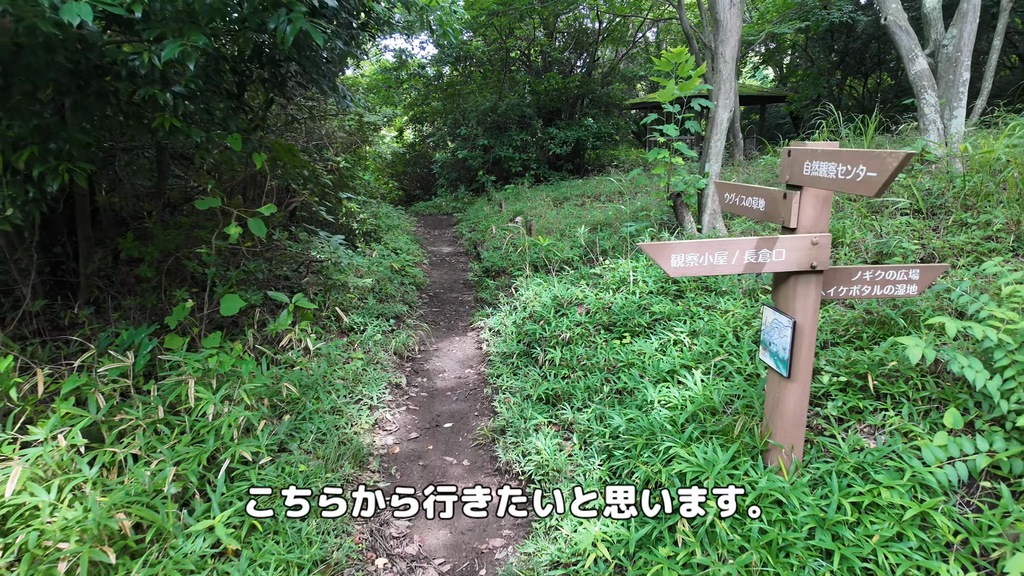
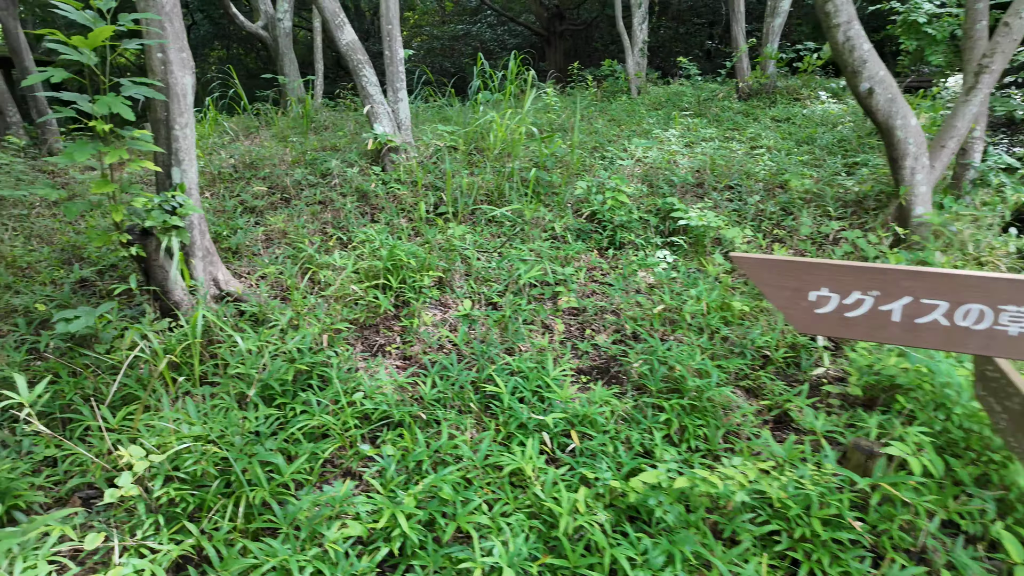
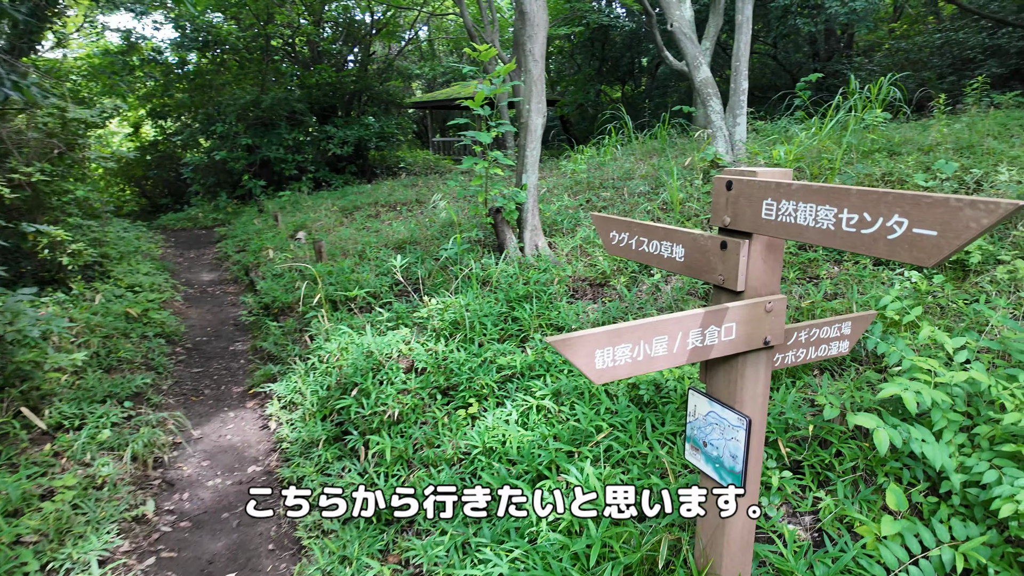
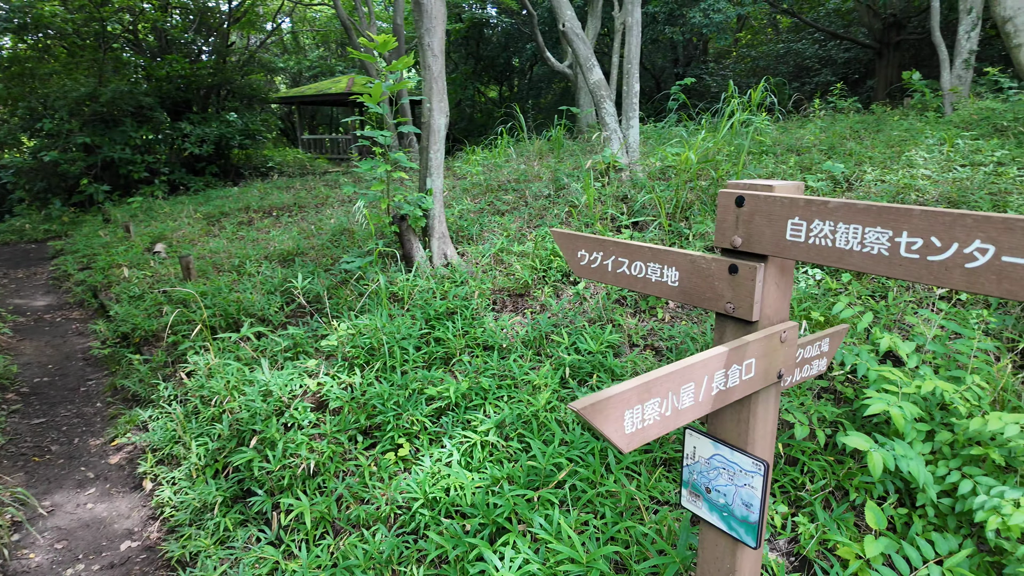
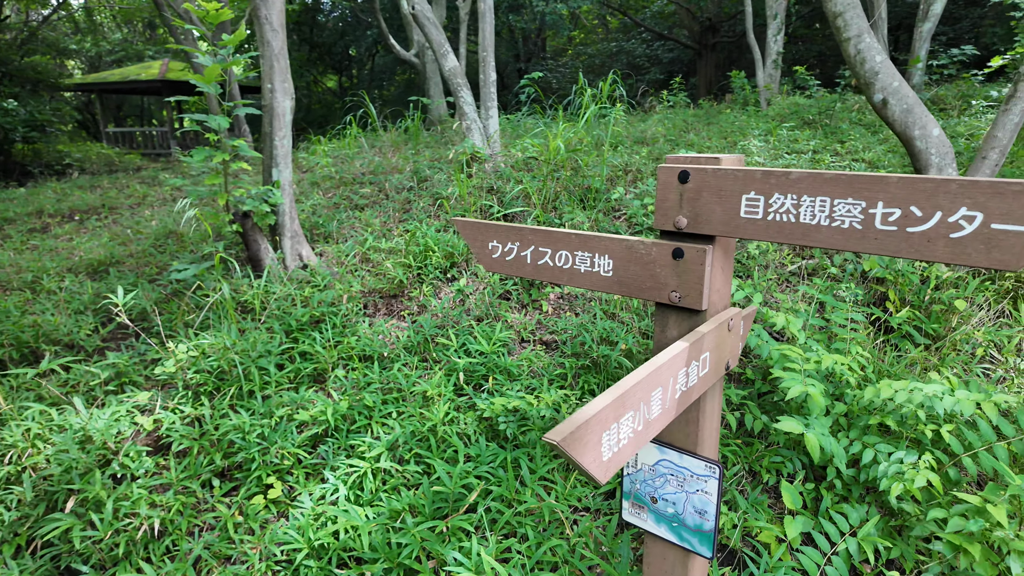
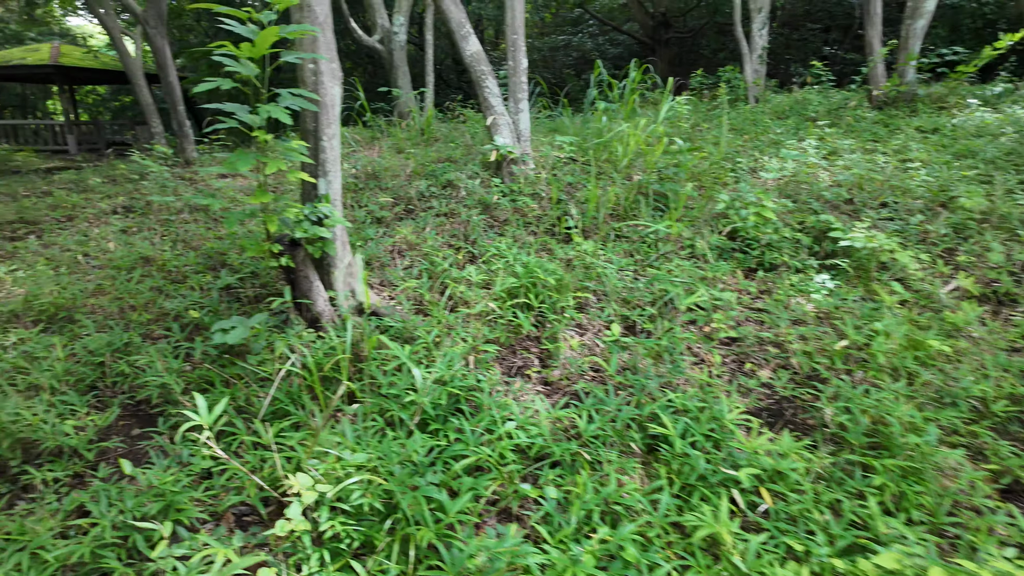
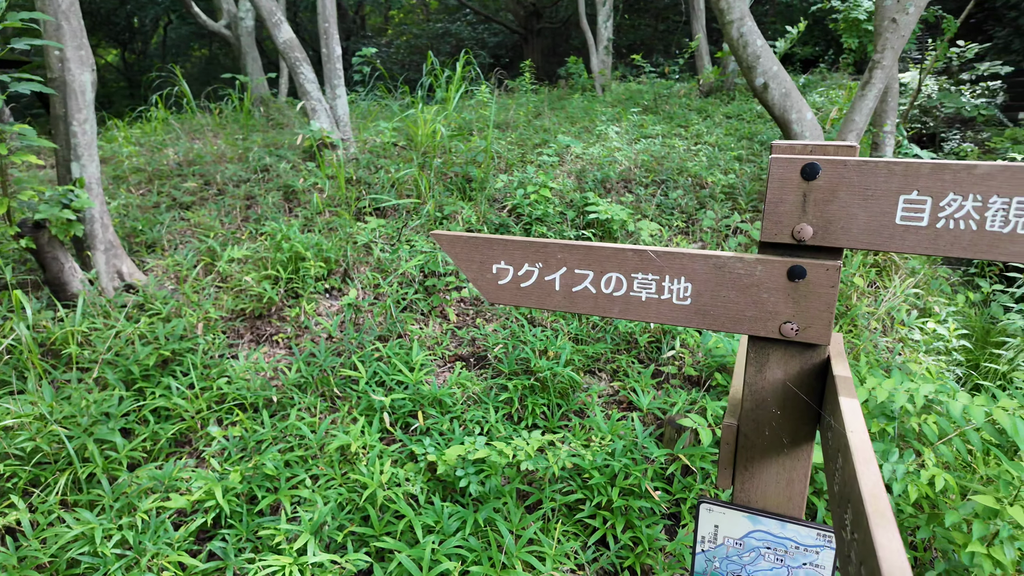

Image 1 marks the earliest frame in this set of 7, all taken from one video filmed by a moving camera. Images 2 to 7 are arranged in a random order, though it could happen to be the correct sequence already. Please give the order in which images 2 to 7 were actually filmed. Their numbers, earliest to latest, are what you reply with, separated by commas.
3, 4, 5, 7, 2, 6
